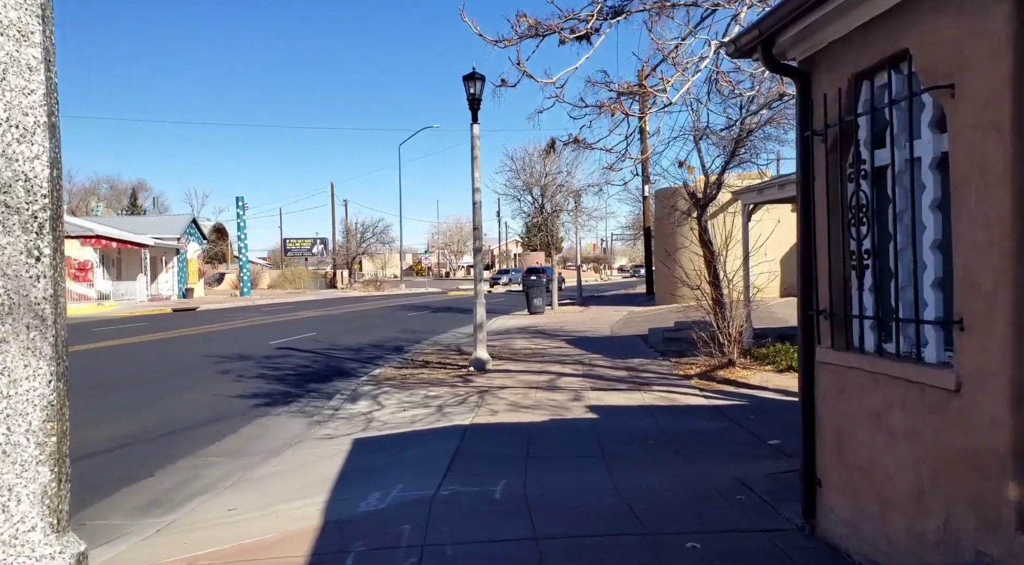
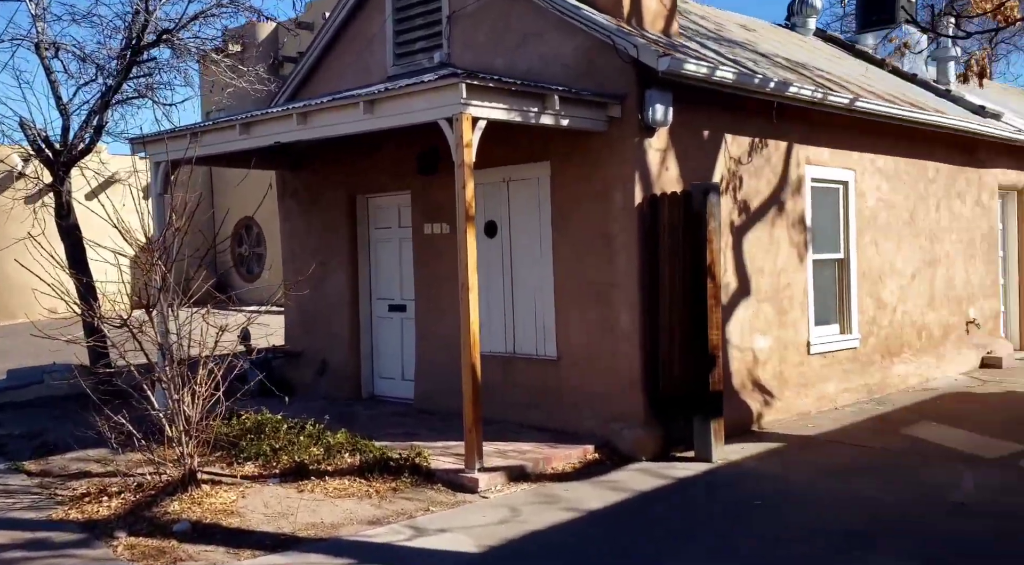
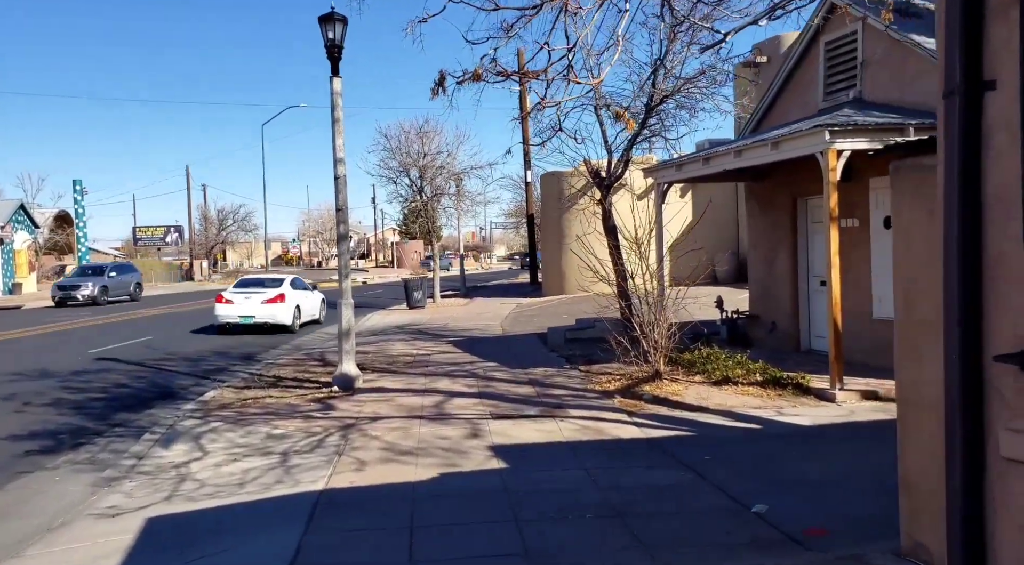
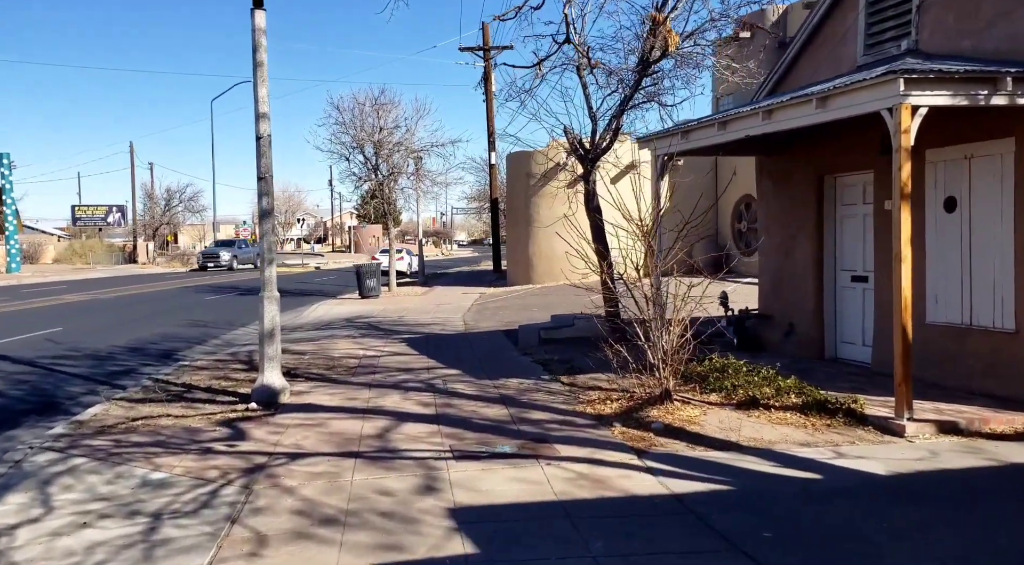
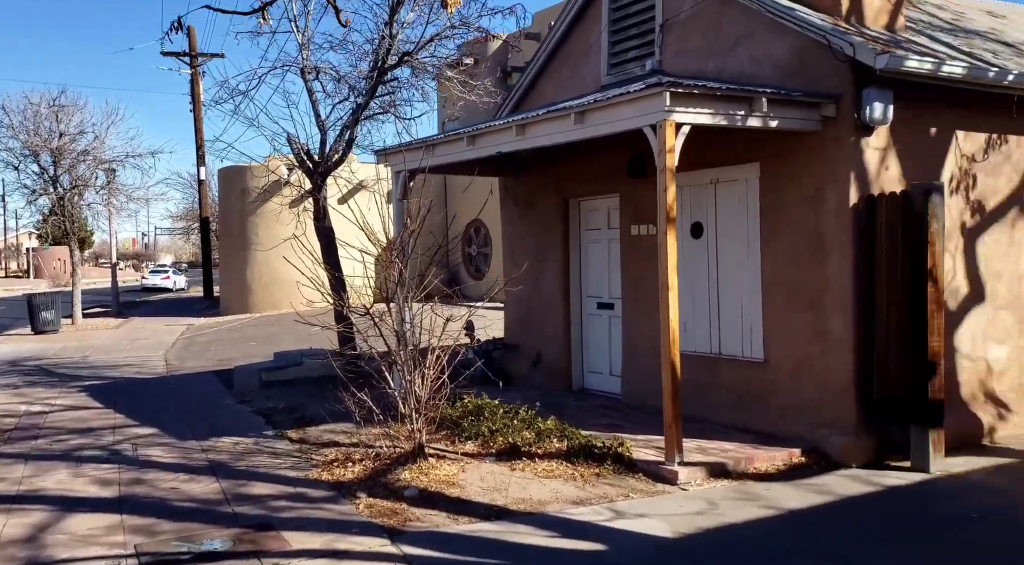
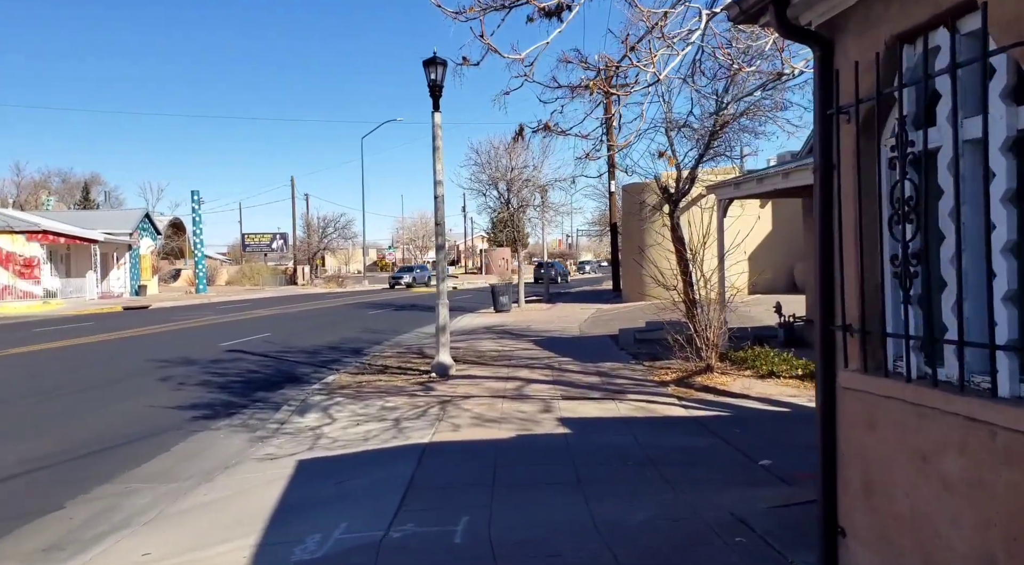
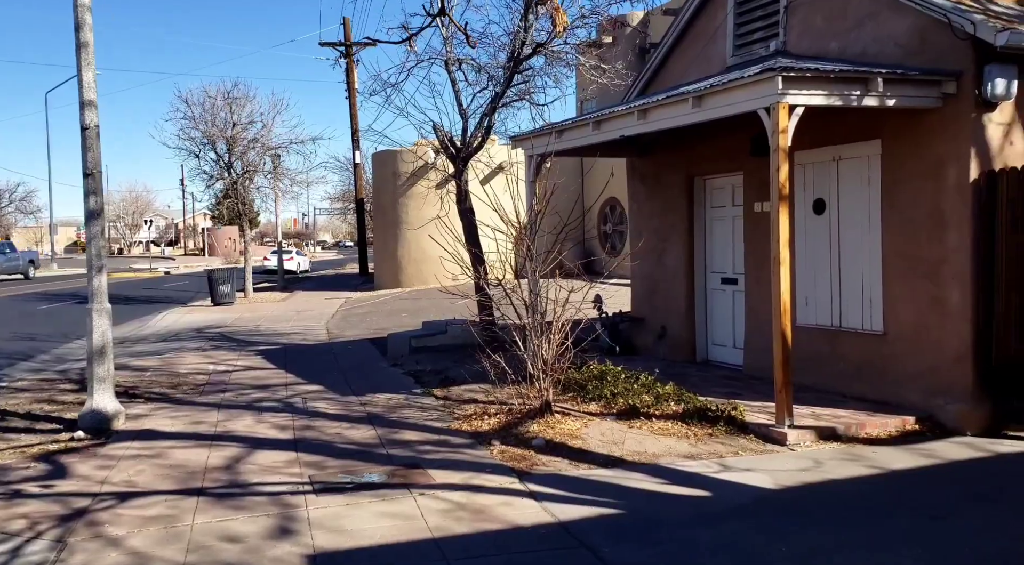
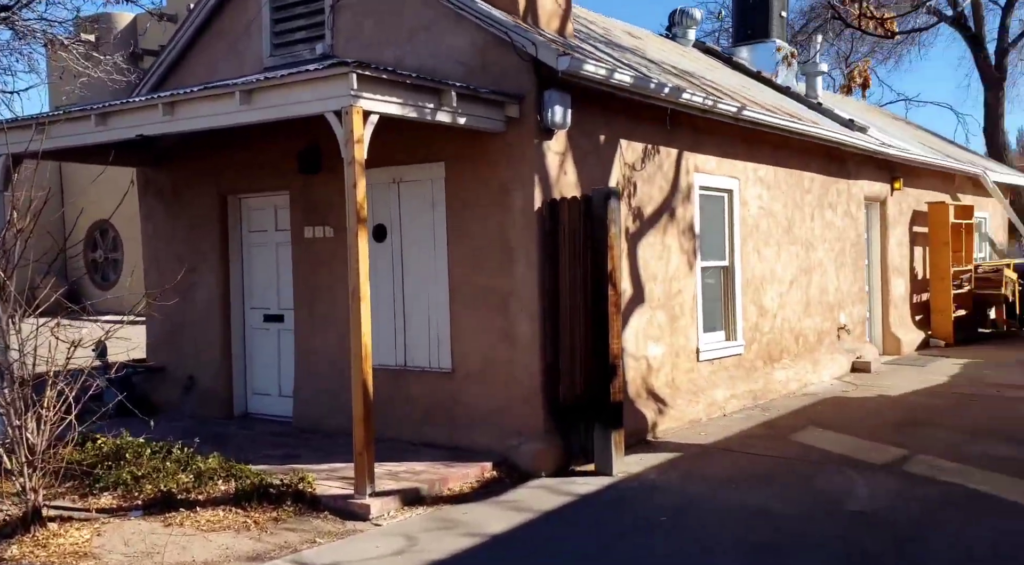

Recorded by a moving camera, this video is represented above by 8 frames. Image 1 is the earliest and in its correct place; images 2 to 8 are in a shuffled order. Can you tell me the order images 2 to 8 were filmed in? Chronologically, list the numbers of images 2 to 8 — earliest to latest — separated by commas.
6, 3, 4, 7, 5, 2, 8
